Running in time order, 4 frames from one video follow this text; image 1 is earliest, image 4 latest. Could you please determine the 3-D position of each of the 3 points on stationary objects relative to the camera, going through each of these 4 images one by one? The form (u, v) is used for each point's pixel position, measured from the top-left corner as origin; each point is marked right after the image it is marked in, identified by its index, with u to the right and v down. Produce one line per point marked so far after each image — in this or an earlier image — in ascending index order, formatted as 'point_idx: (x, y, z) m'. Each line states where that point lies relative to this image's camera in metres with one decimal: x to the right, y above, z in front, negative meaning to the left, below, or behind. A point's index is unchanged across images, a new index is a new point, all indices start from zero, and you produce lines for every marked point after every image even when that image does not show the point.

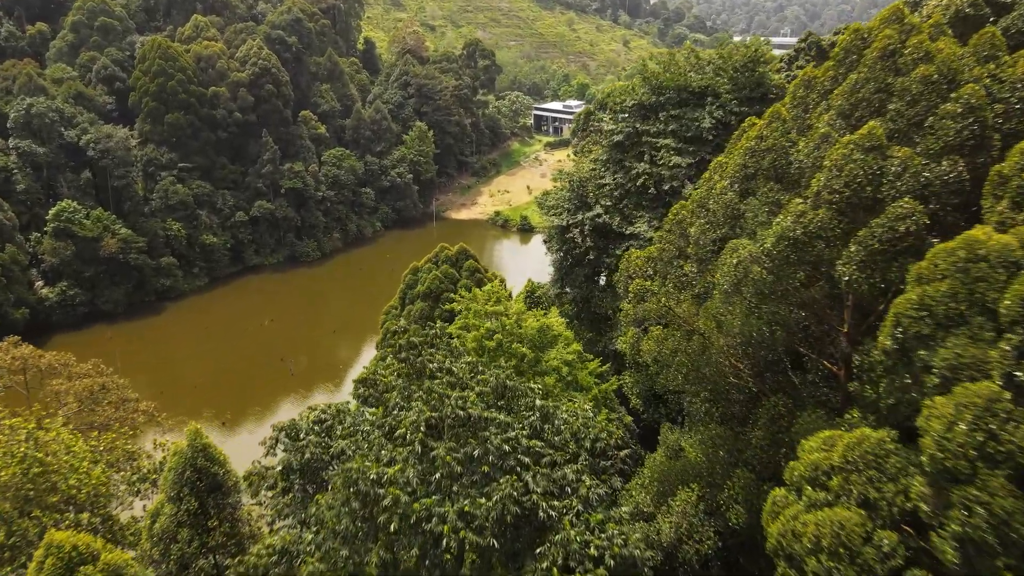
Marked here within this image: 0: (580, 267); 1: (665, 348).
0: (+1.6, +0.5, +17.5) m
1: (+2.2, -0.9, +10.7) m
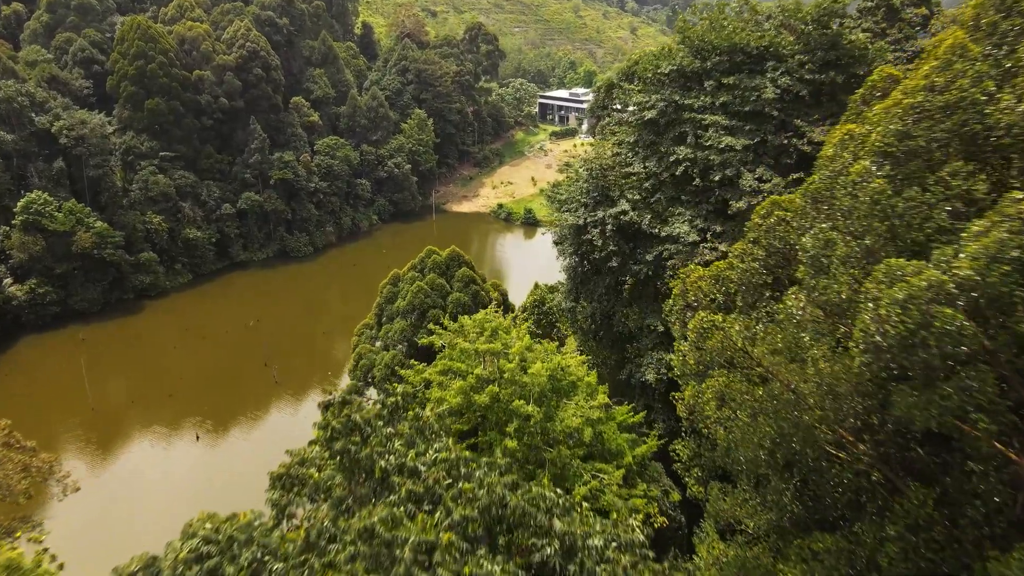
0: (+1.7, +0.2, +14.2) m
1: (+2.3, -1.2, +7.4) m
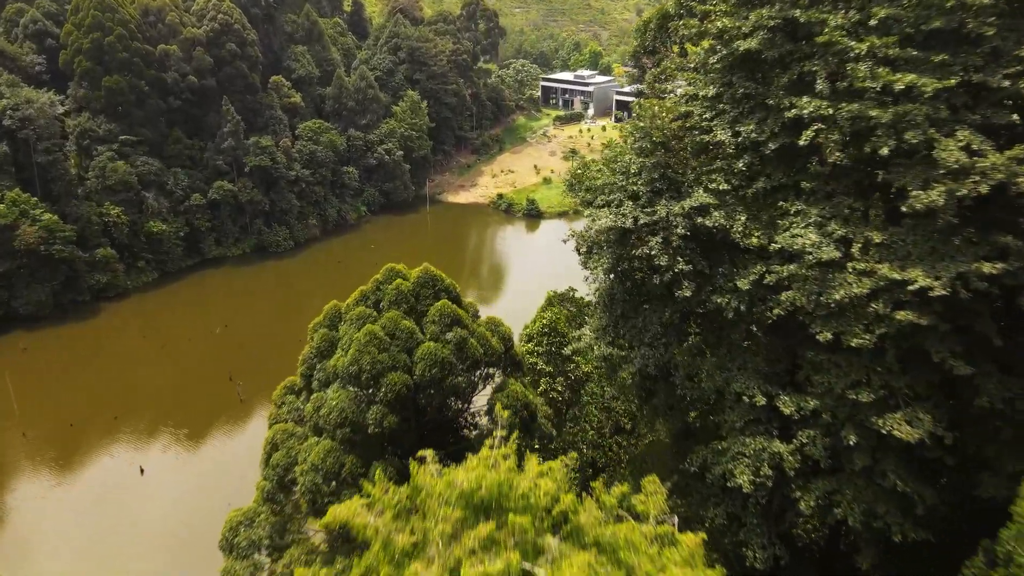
0: (+1.7, -0.2, +9.2) m
1: (+2.3, -1.8, +2.4) m
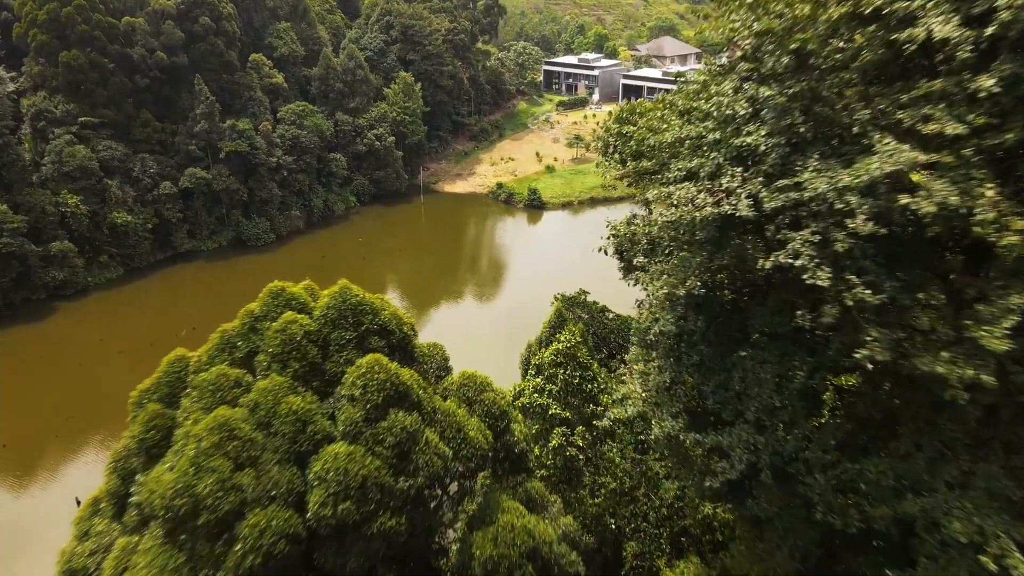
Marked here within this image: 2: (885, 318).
0: (+1.7, -0.5, +5.1) m
1: (+2.3, -2.0, -1.6) m
2: (+2.1, -0.2, +4.3) m
